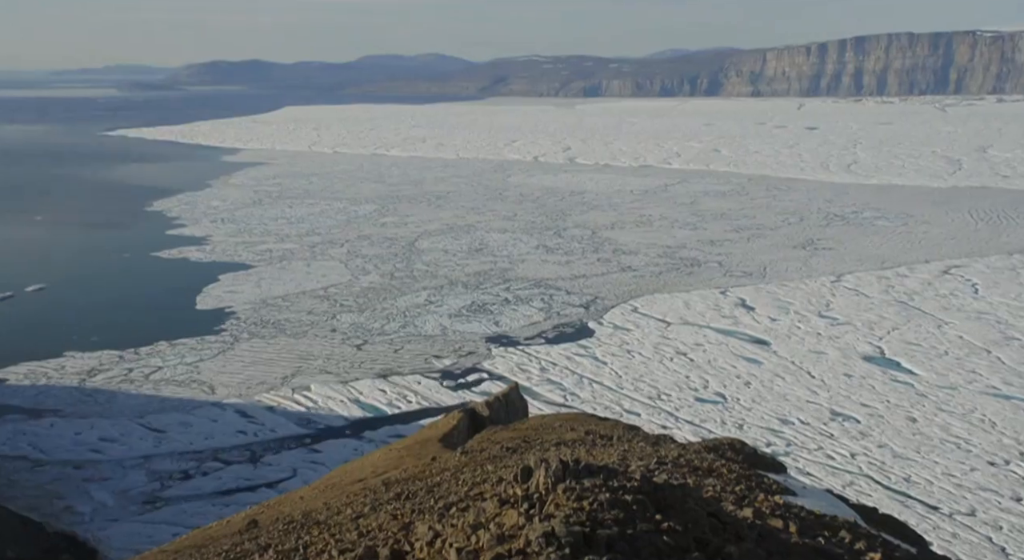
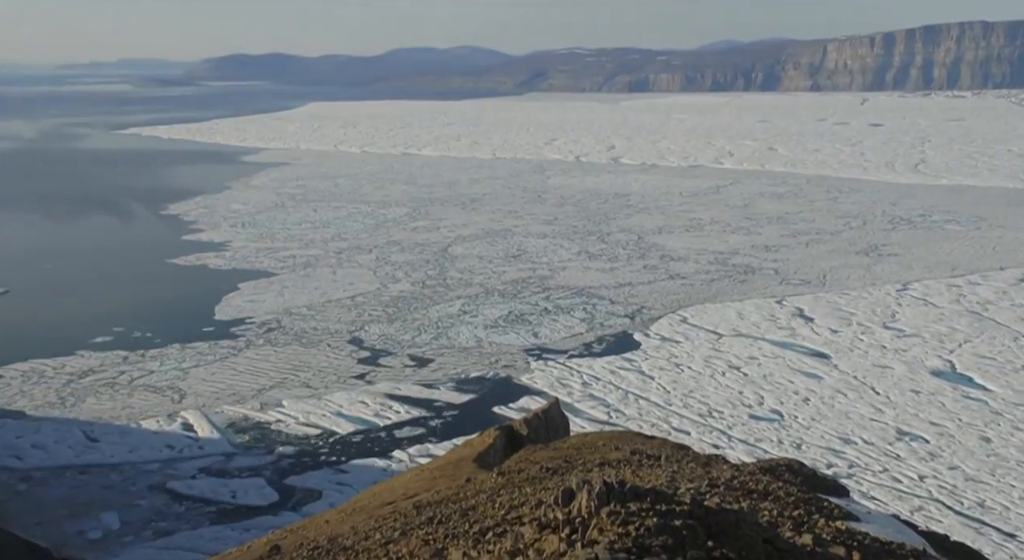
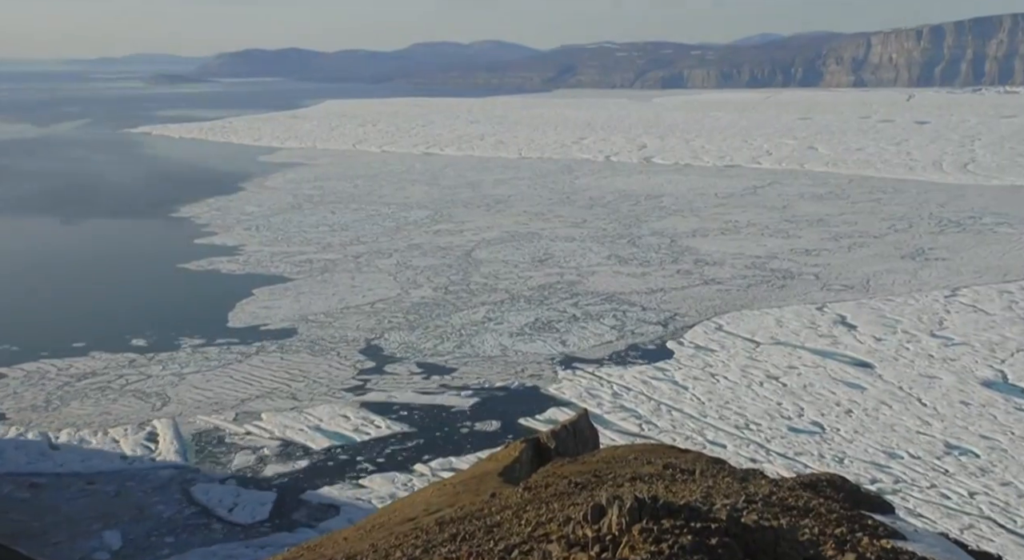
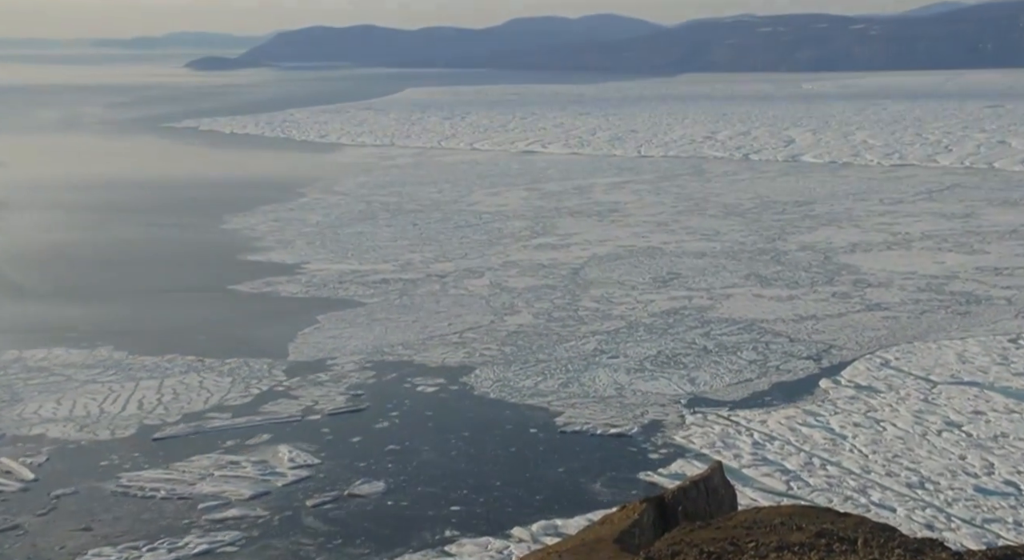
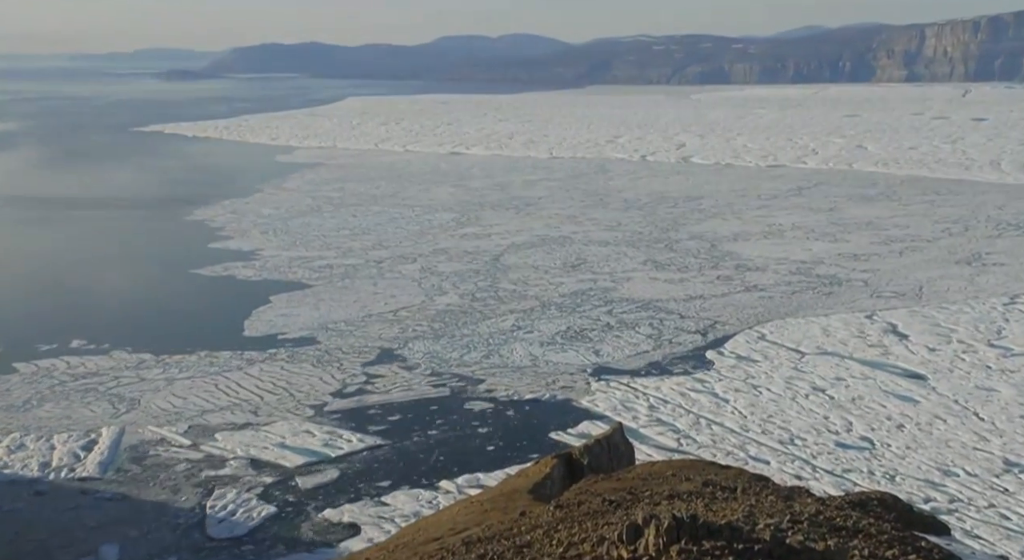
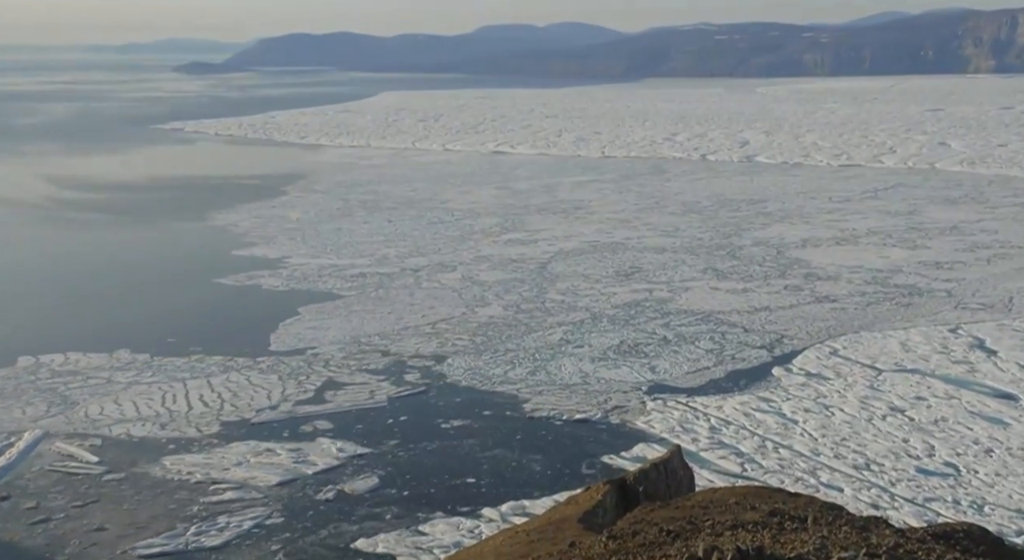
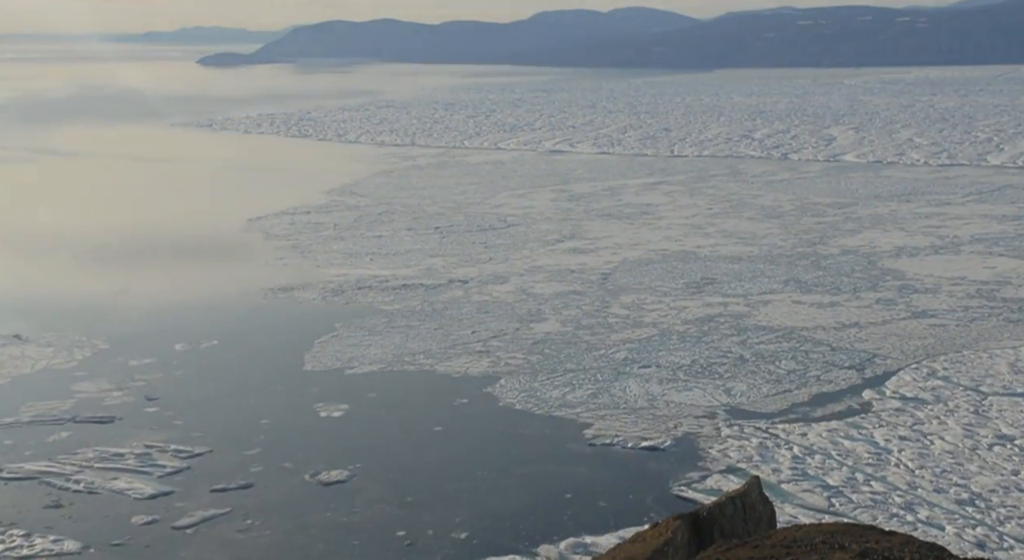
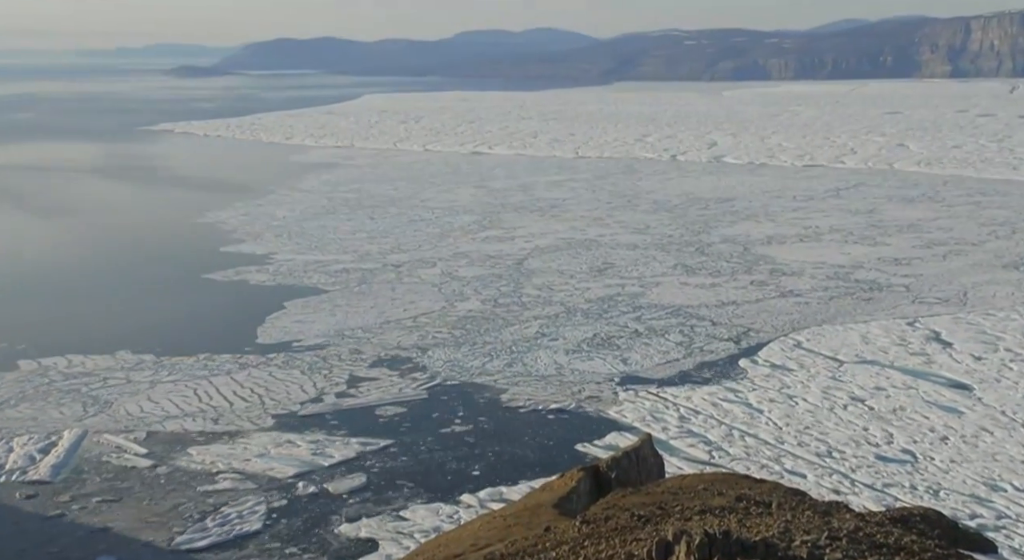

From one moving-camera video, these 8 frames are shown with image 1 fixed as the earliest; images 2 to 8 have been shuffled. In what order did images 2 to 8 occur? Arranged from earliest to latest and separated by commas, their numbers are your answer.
2, 3, 5, 8, 6, 4, 7
